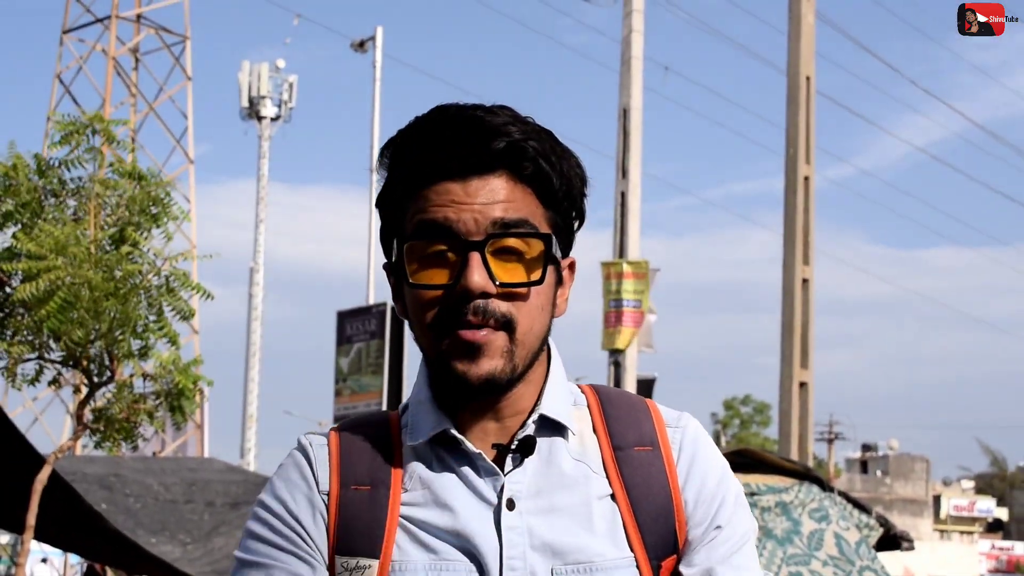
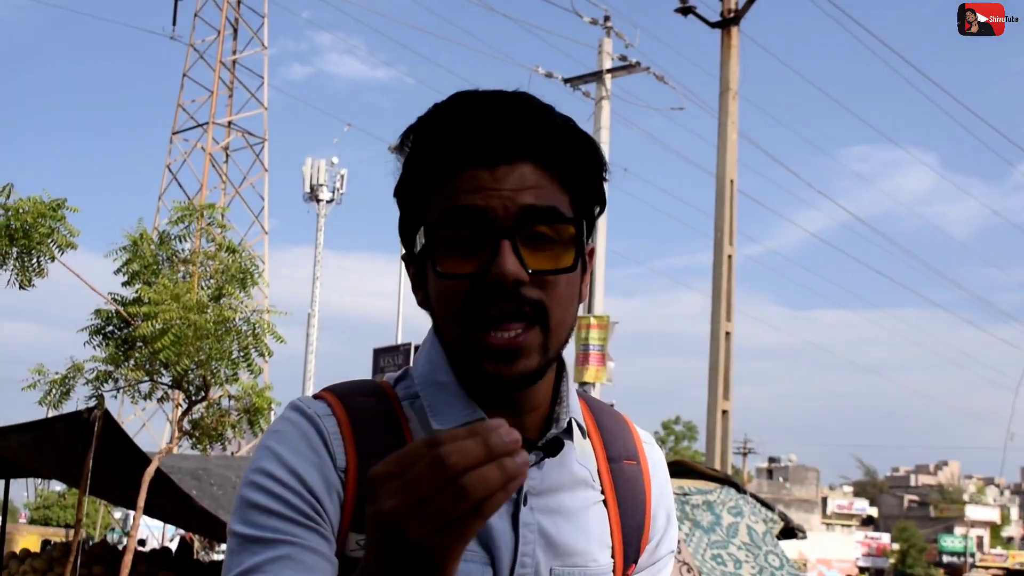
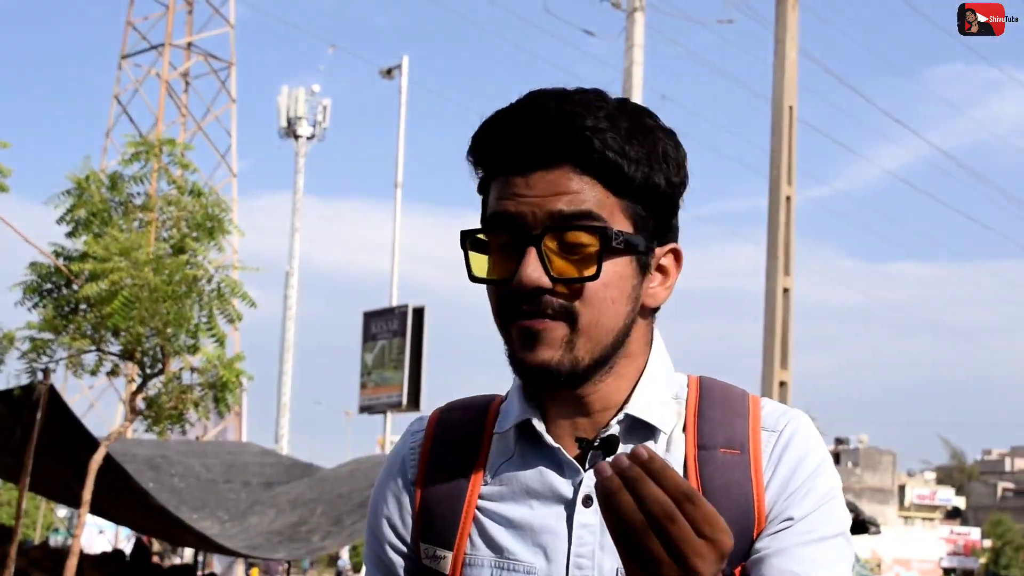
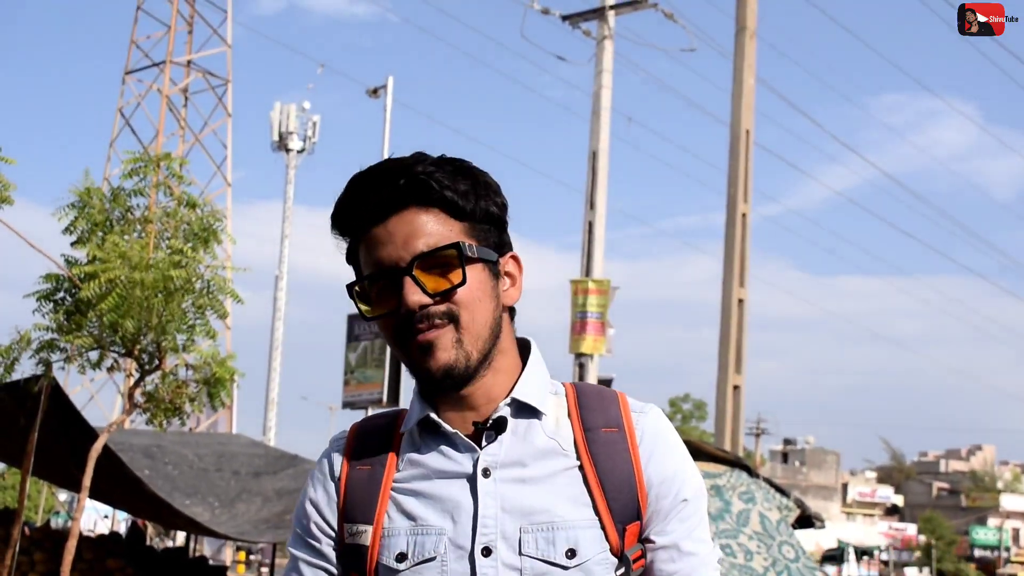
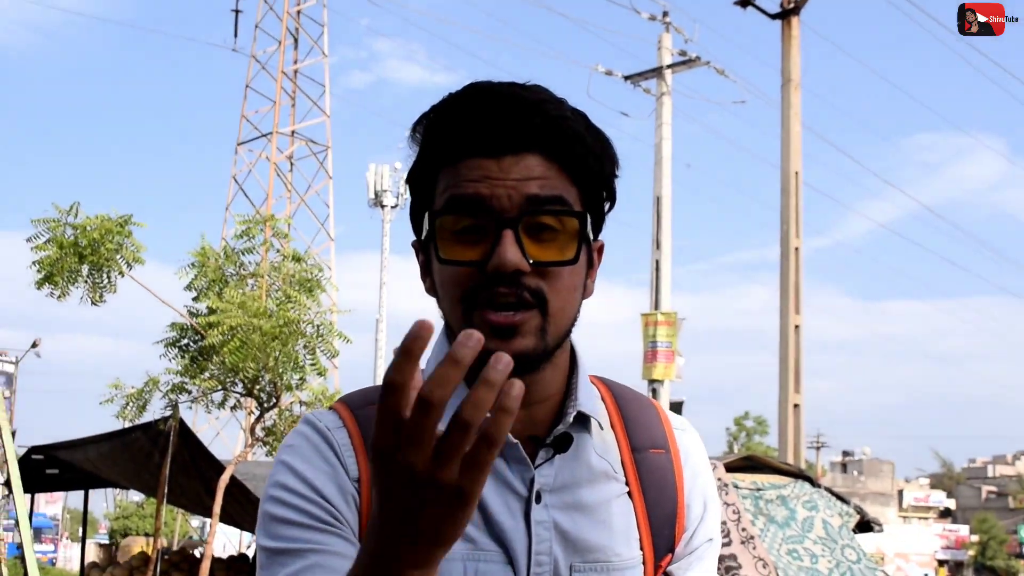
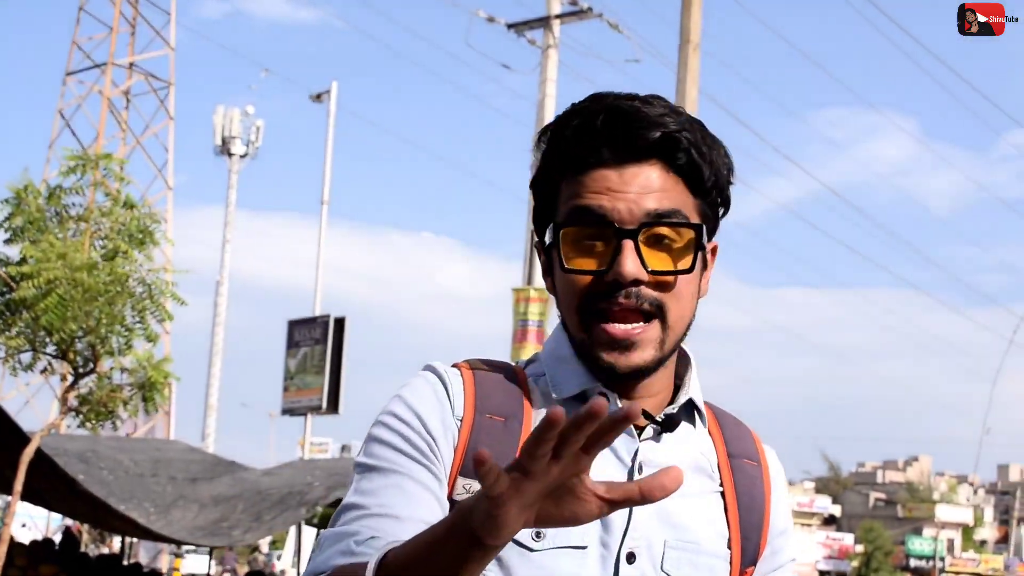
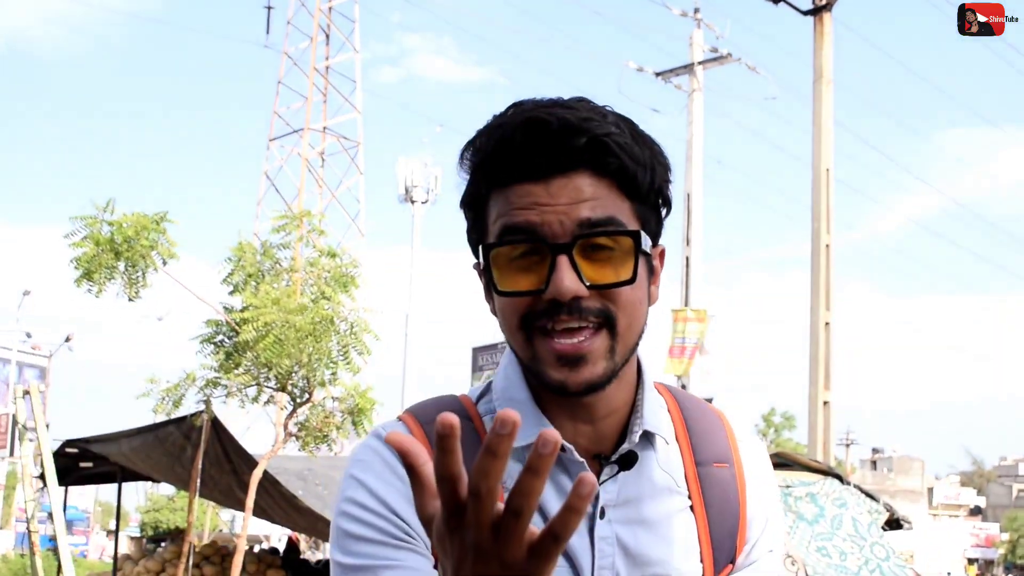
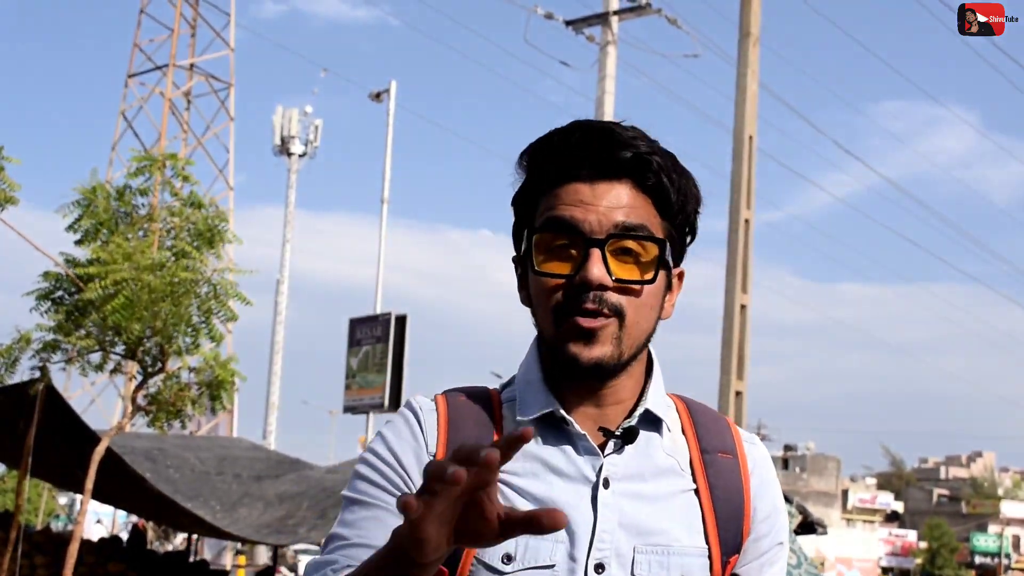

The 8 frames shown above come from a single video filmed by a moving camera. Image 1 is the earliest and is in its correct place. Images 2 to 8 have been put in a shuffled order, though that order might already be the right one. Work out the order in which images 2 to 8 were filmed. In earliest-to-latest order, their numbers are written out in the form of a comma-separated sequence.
3, 4, 8, 6, 2, 5, 7
